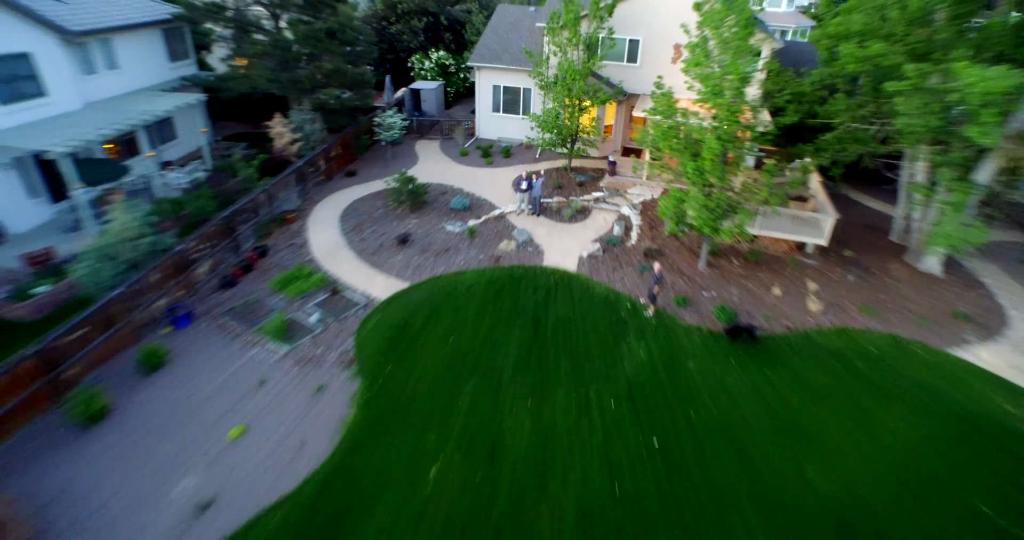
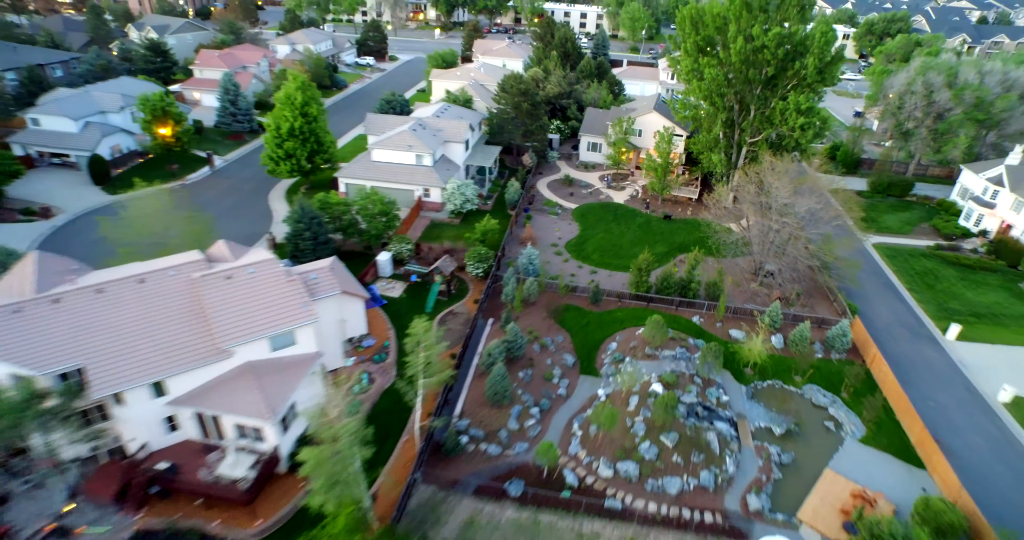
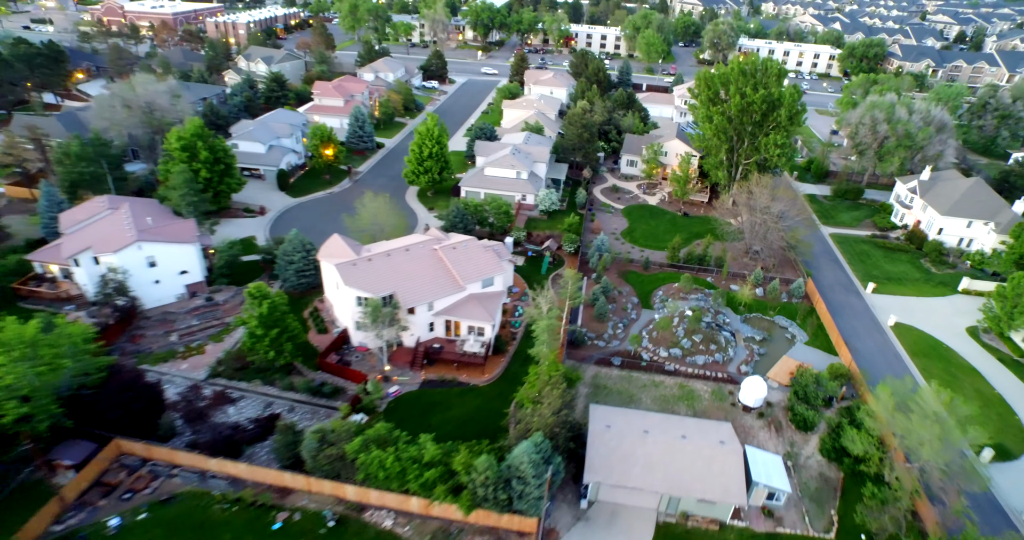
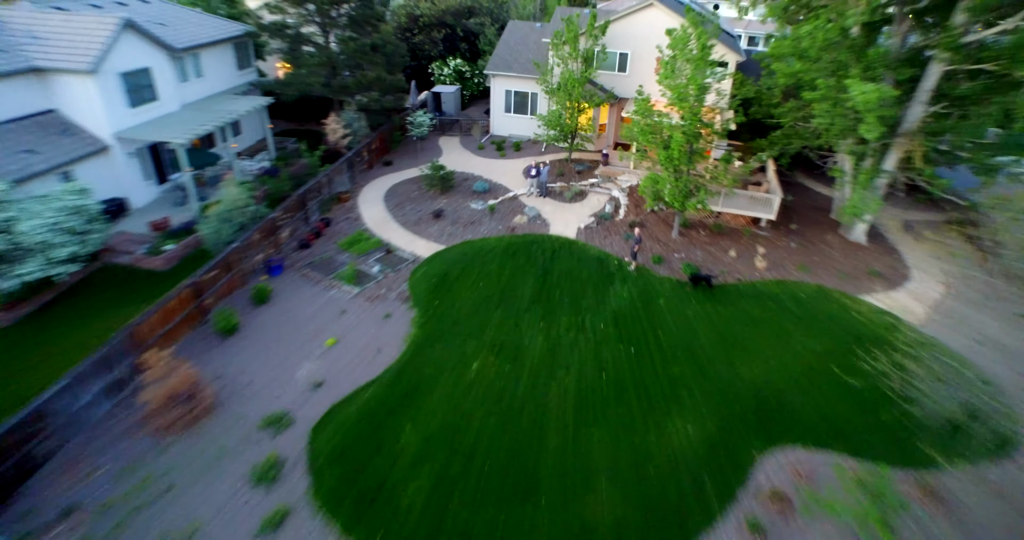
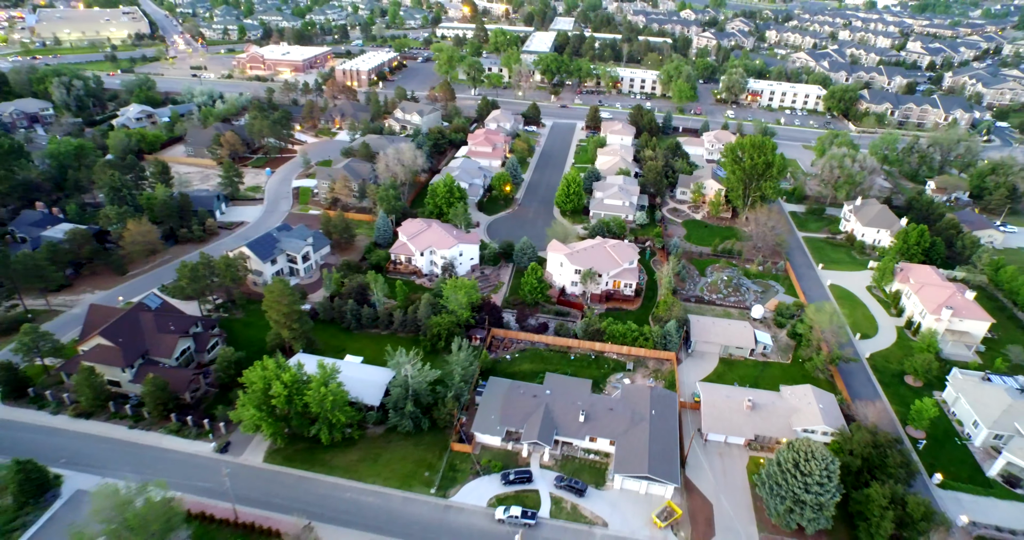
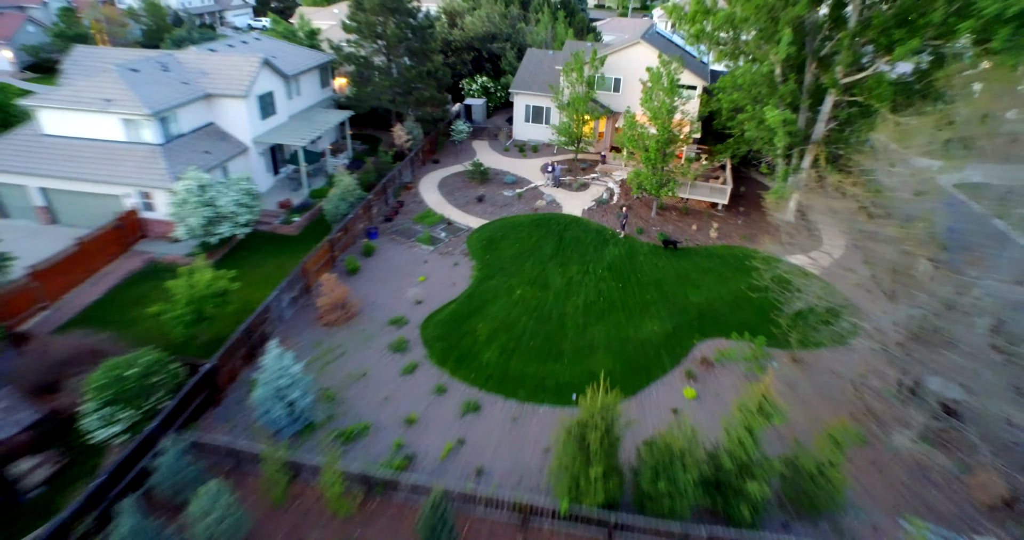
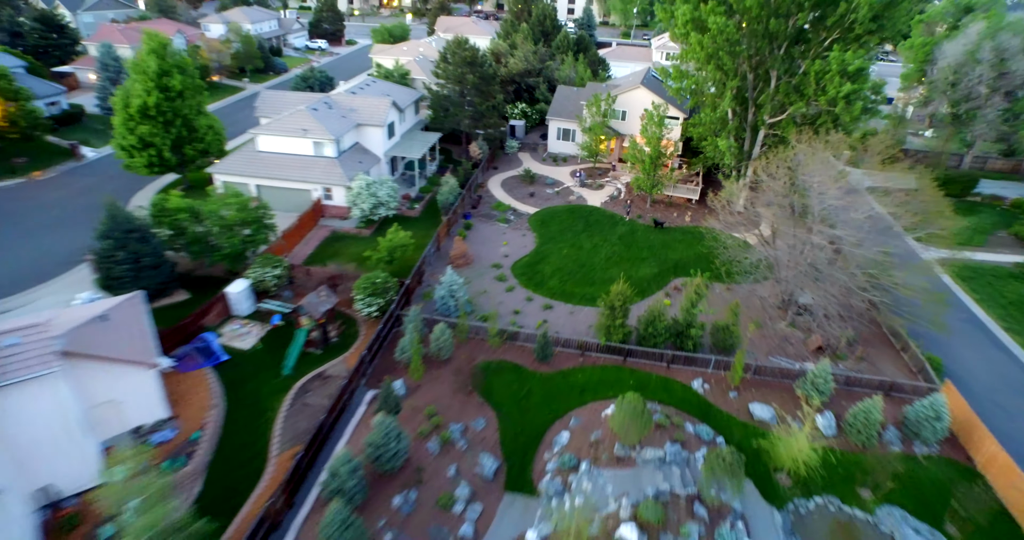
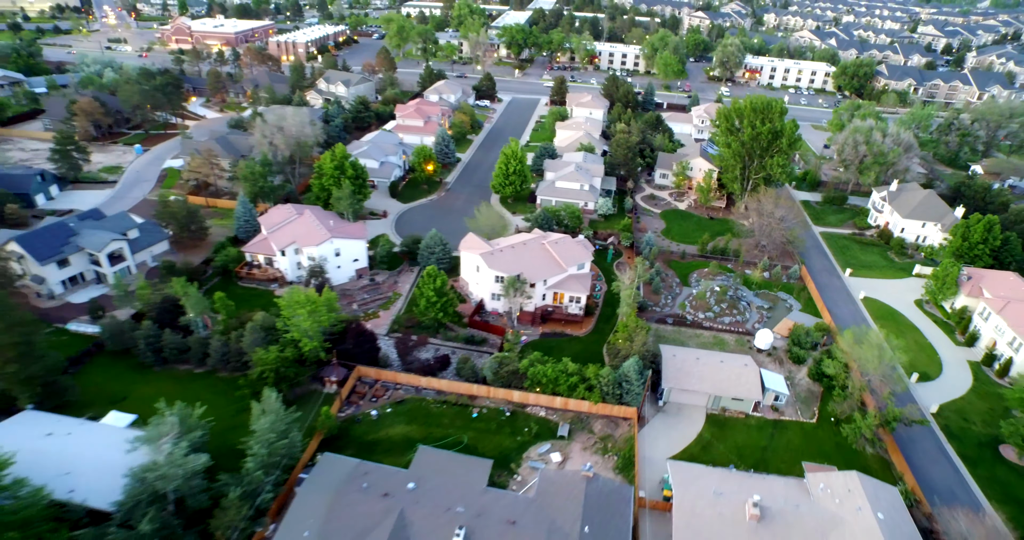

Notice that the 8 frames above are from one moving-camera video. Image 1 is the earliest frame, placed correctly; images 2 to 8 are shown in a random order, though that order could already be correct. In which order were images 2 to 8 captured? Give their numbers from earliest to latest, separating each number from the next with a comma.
4, 6, 7, 2, 3, 8, 5
